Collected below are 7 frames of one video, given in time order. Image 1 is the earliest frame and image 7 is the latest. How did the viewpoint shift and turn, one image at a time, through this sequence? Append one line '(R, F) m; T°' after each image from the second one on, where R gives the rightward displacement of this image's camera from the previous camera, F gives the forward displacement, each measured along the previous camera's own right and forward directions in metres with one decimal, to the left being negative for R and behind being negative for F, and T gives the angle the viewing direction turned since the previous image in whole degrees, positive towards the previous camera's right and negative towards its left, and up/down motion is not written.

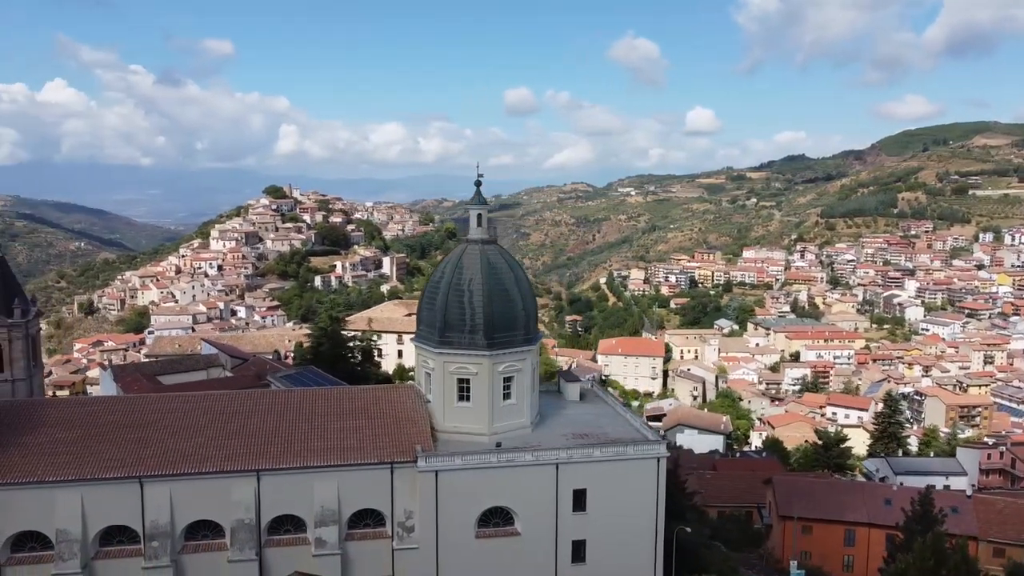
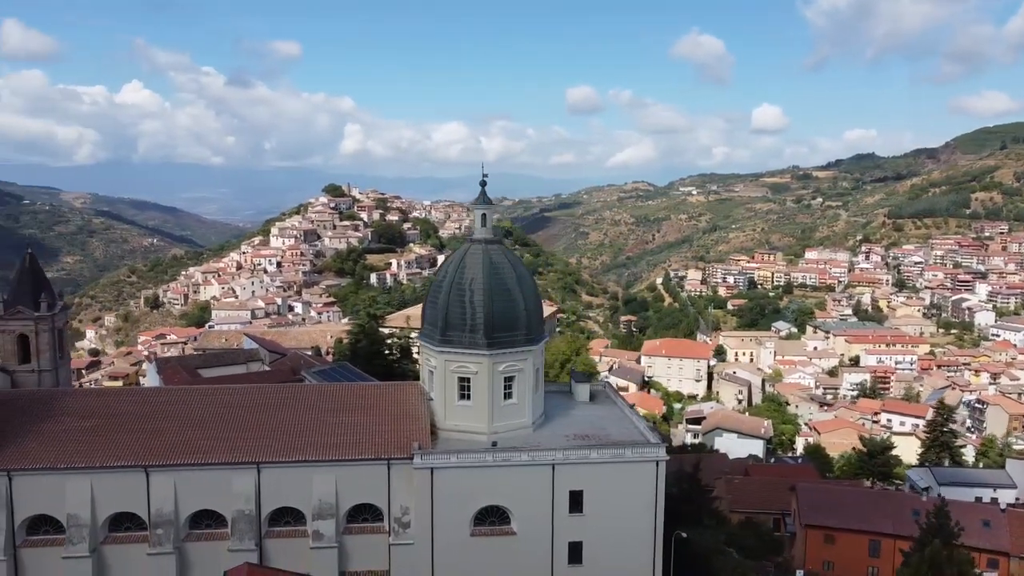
(+1.5, 0.0) m; -4°
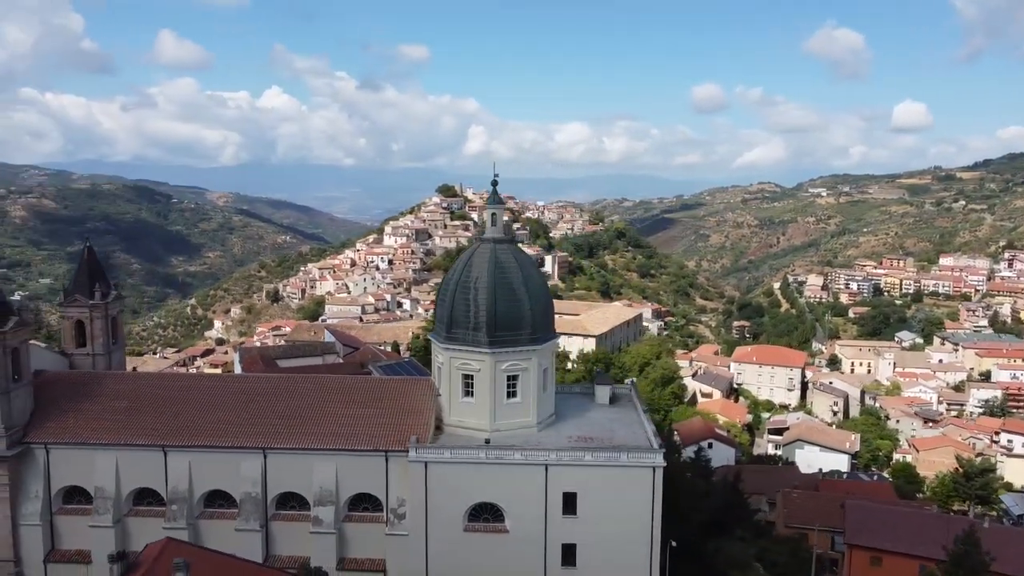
(+3.0, +0.1) m; -8°
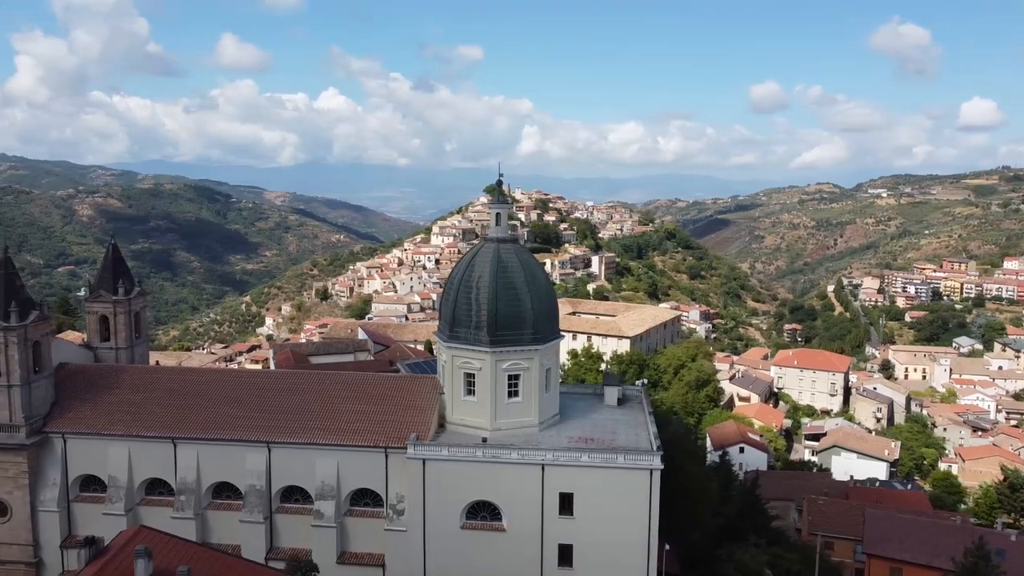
(+1.3, 0.0) m; -4°
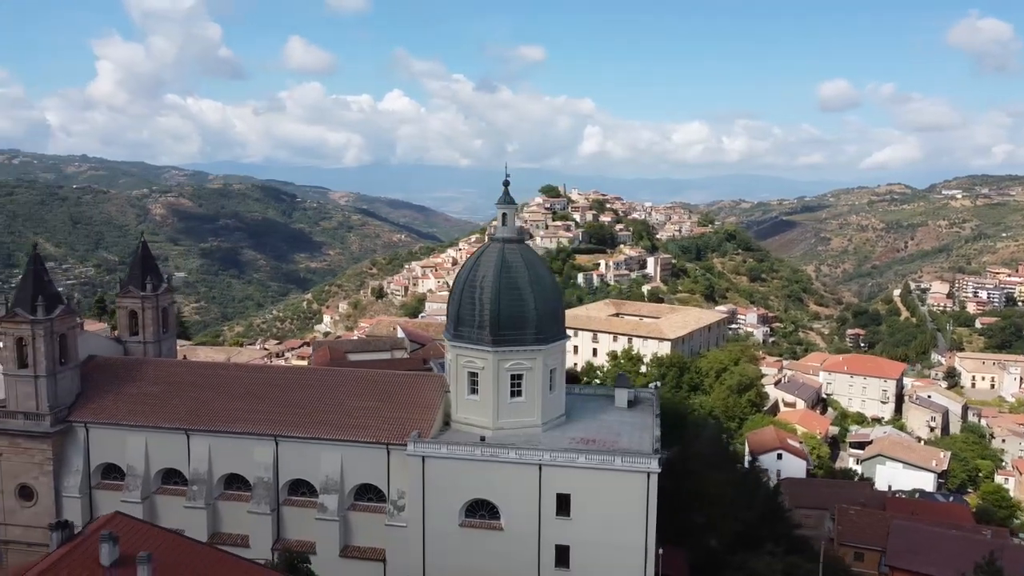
(+1.5, 0.0) m; -4°
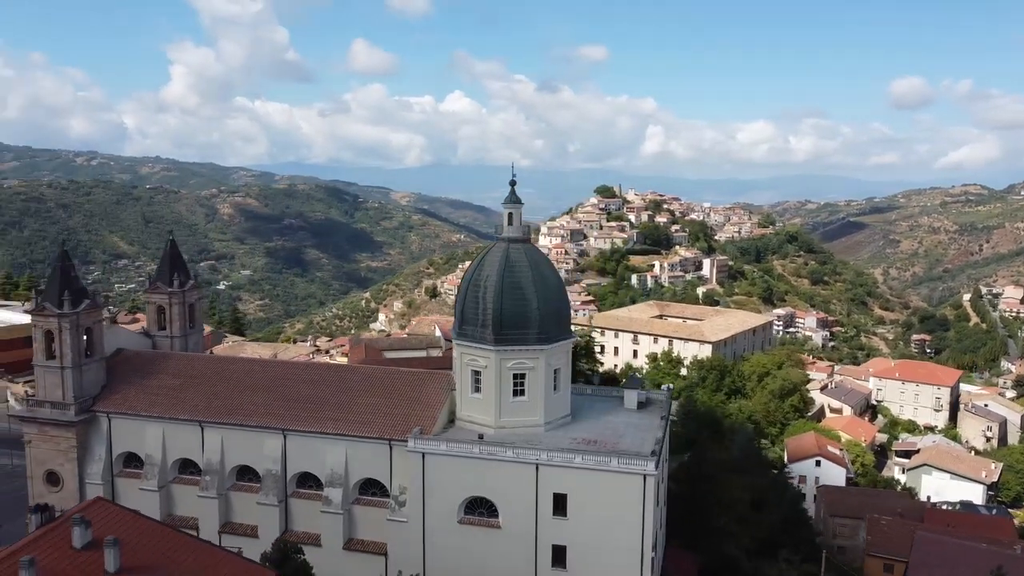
(+1.5, 0.0) m; -4°
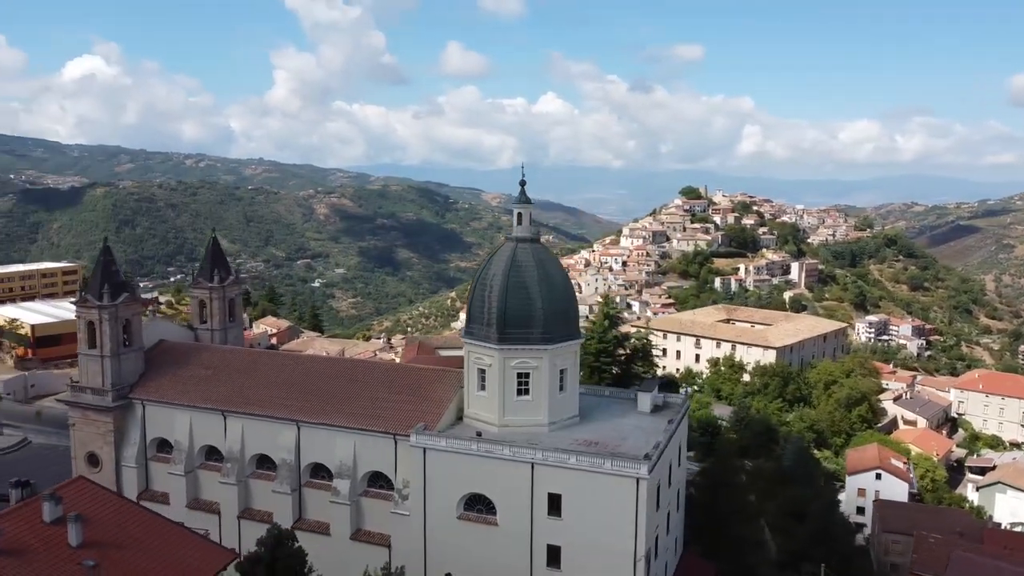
(+2.3, 0.0) m; -6°
